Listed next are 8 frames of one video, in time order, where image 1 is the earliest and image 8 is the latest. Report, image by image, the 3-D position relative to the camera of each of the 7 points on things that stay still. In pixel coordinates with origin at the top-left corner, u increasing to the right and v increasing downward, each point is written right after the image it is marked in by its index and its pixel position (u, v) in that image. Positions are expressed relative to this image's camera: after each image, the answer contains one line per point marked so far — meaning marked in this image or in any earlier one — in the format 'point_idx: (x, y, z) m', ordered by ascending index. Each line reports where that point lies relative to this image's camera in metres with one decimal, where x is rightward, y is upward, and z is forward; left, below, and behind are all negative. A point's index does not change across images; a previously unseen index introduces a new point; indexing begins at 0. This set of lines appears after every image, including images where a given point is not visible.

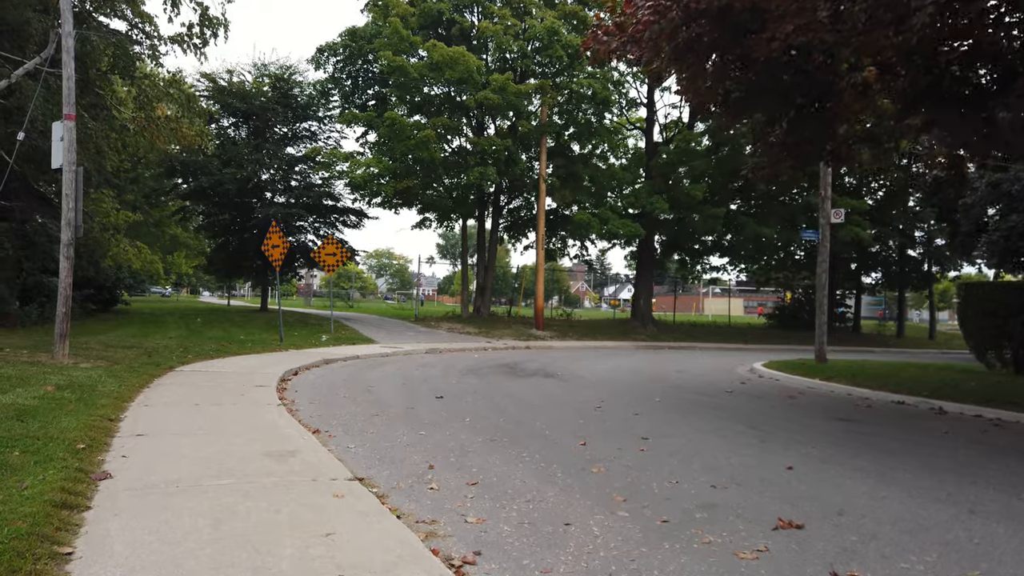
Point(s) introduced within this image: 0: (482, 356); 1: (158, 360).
0: (-0.7, -1.7, +18.7) m
1: (-6.0, -1.2, +13.1) m
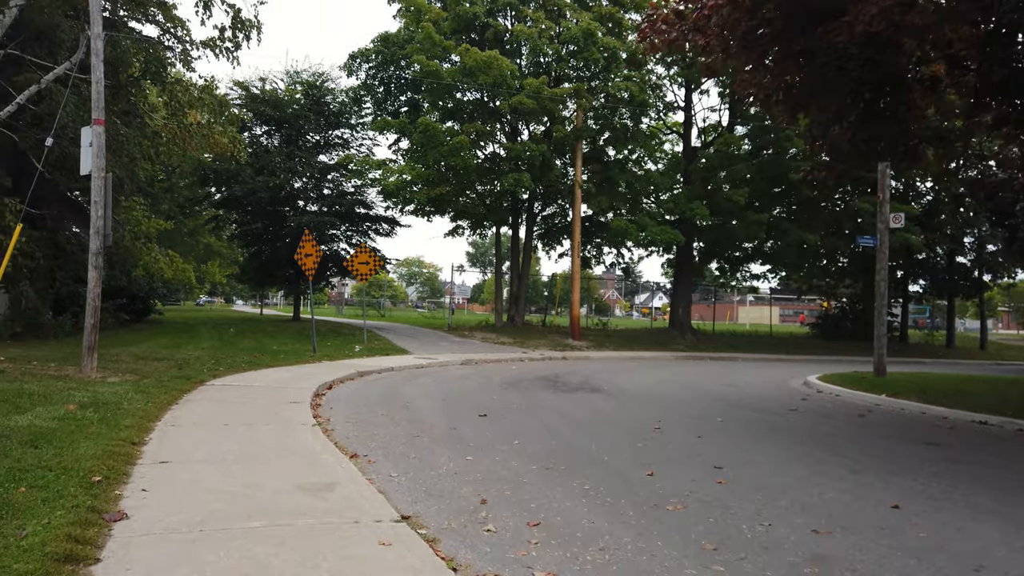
0: (+0.2, -1.9, +18.0) m
1: (-5.3, -1.4, +12.6) m
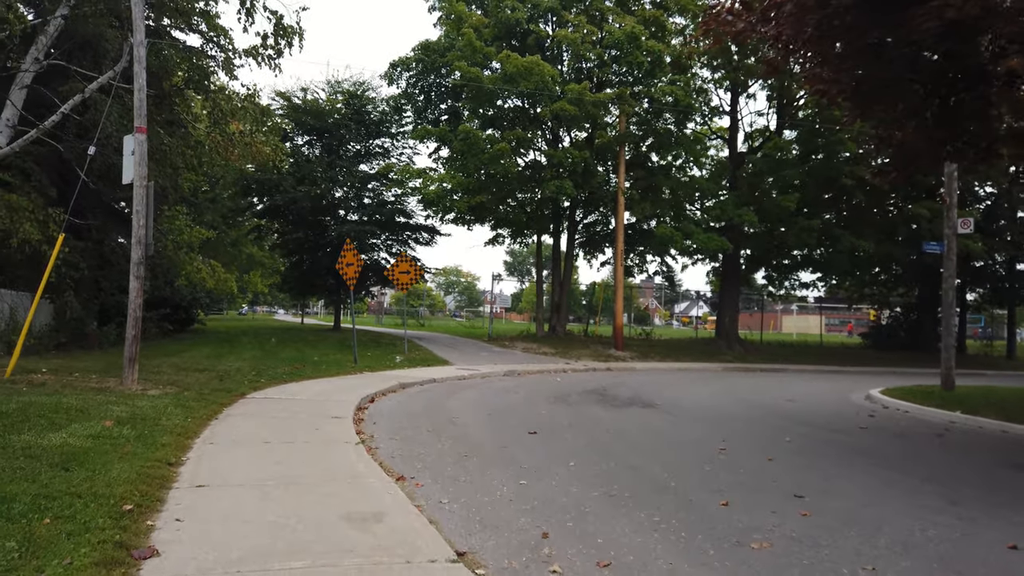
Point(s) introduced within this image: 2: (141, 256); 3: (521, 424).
0: (+1.2, -2.1, +17.5) m
1: (-4.5, -1.6, +12.4) m
2: (-5.6, +0.5, +11.7) m
3: (+0.1, -1.7, +9.7) m
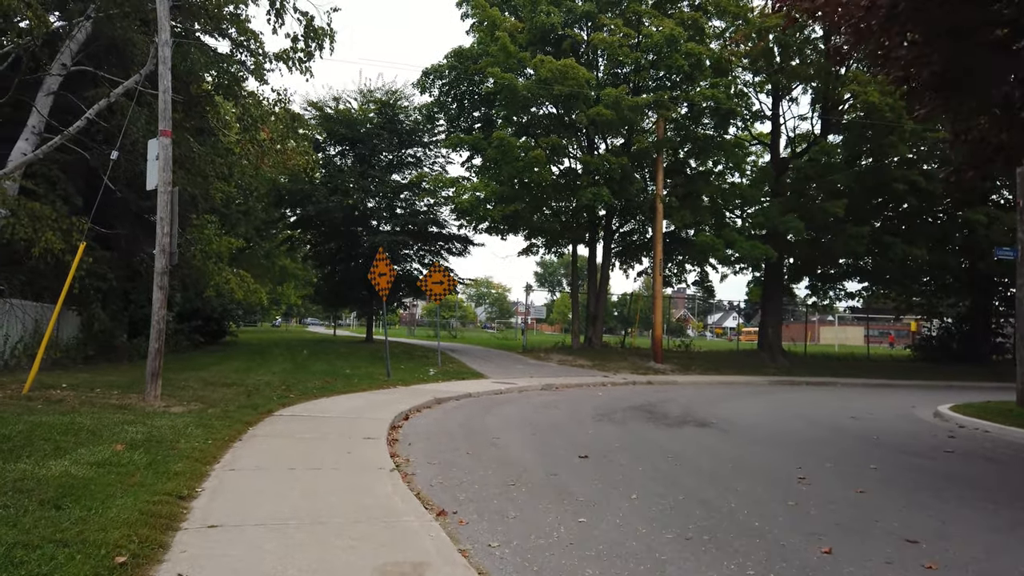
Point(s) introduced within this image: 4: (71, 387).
0: (+2.0, -2.3, +16.6) m
1: (-3.9, -1.7, +11.7) m
2: (-5.0, +0.3, +11.1) m
3: (+0.7, -1.8, +8.8) m
4: (-6.5, -1.4, +11.3) m
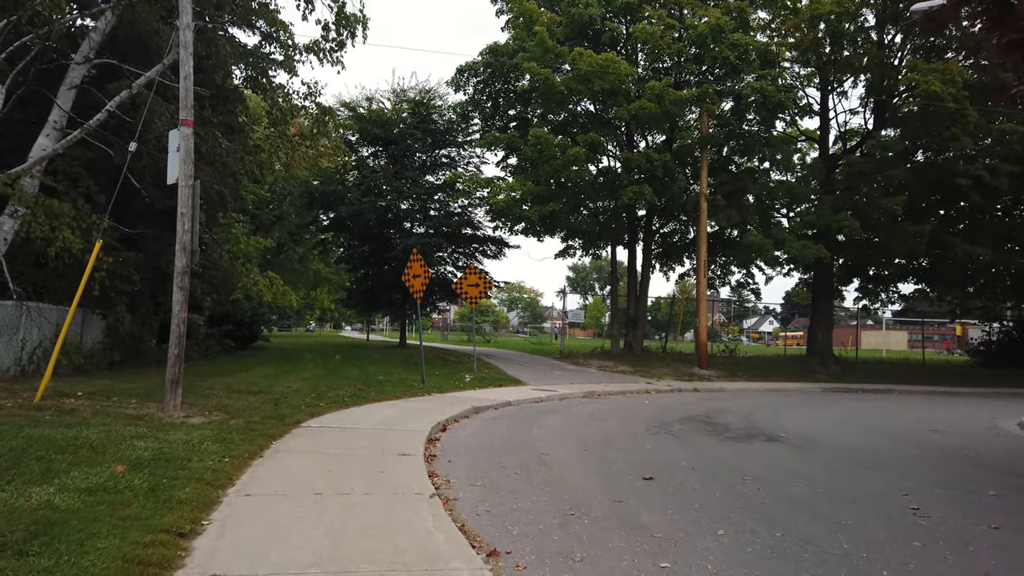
0: (+2.9, -2.3, +15.5) m
1: (-3.2, -1.7, +10.9) m
2: (-4.4, +0.3, +10.4) m
3: (+1.2, -1.8, +7.8) m
4: (-5.8, -1.5, +10.6) m
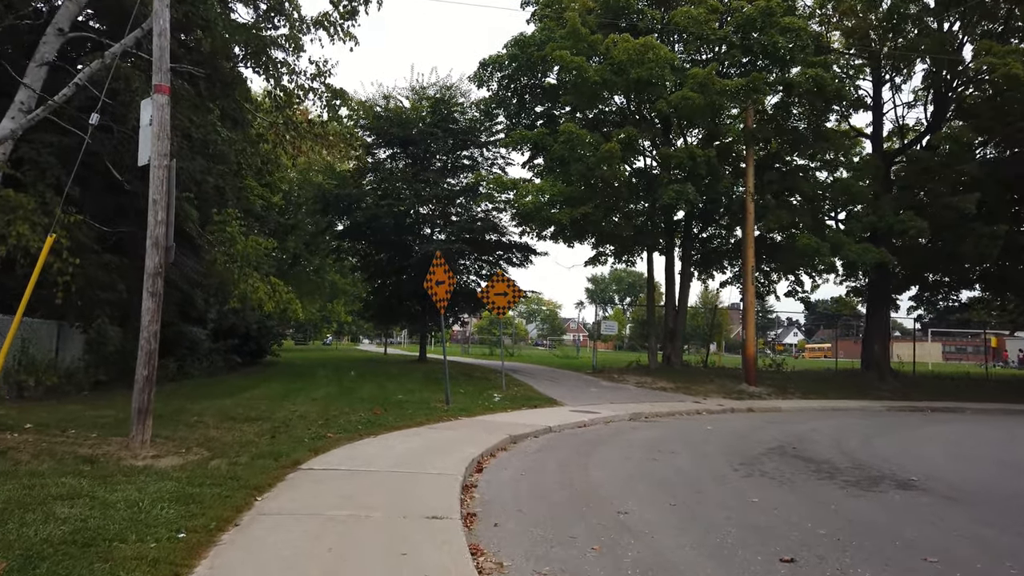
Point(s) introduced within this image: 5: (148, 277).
0: (+3.6, -2.4, +13.2) m
1: (-2.6, -1.8, +8.8) m
2: (-3.8, +0.3, +8.3) m
3: (+1.7, -1.8, +5.6) m
4: (-5.2, -1.5, +8.5) m
5: (-3.9, +0.1, +8.3) m
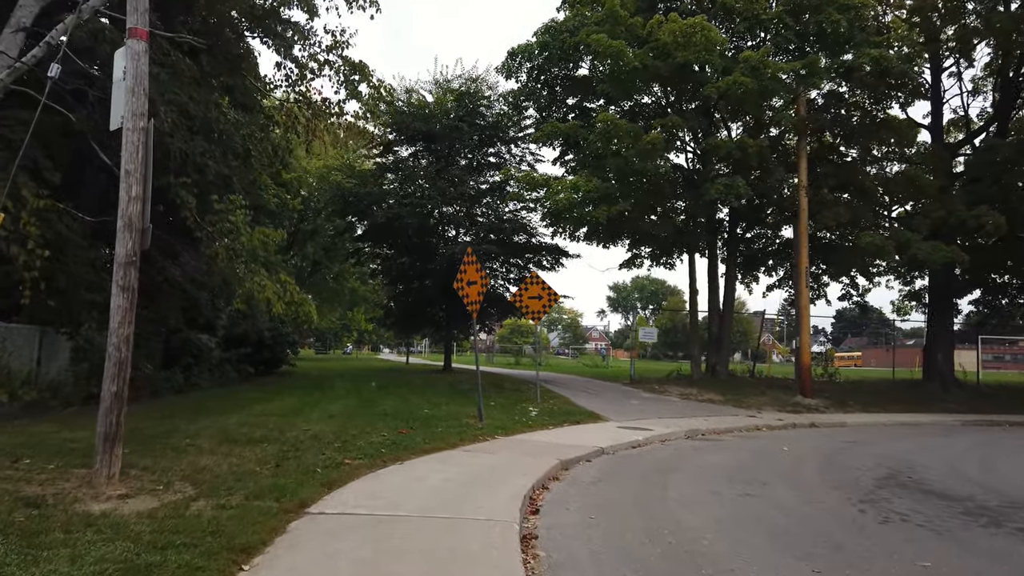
0: (+4.3, -2.4, +11.3) m
1: (-2.1, -1.8, +7.1) m
2: (-3.3, +0.3, +6.6) m
3: (+2.2, -1.7, +3.8) m
4: (-4.7, -1.5, +6.8) m
5: (-3.4, +0.2, +6.6) m
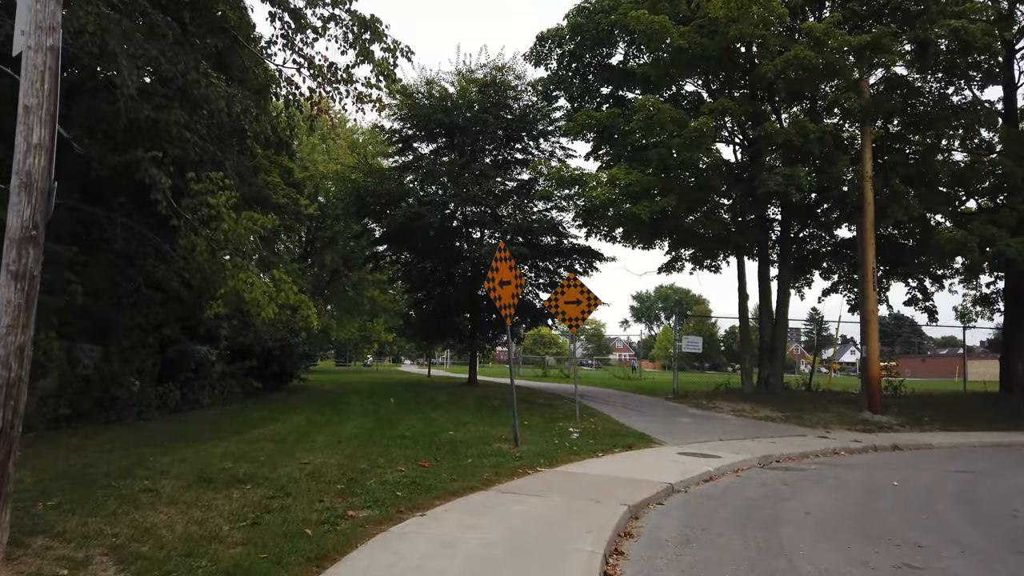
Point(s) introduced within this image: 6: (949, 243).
0: (+4.8, -2.4, +9.0) m
1: (-1.6, -1.7, +4.9) m
2: (-2.8, +0.4, +4.6) m
3: (+2.6, -1.5, +1.5) m
4: (-4.2, -1.4, +4.8) m
5: (-2.9, +0.2, +4.5) m
6: (+10.6, +1.1, +18.8) m
